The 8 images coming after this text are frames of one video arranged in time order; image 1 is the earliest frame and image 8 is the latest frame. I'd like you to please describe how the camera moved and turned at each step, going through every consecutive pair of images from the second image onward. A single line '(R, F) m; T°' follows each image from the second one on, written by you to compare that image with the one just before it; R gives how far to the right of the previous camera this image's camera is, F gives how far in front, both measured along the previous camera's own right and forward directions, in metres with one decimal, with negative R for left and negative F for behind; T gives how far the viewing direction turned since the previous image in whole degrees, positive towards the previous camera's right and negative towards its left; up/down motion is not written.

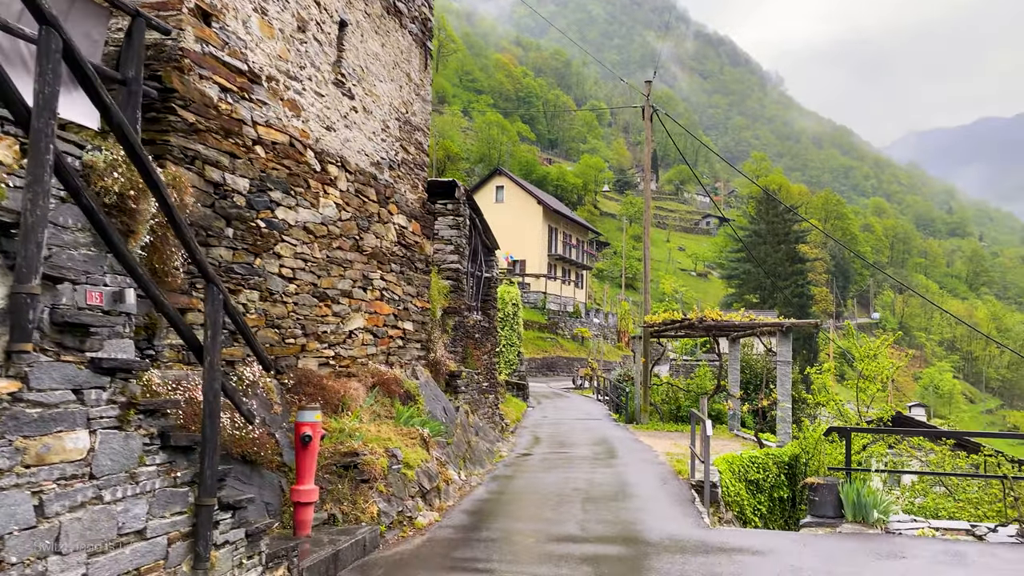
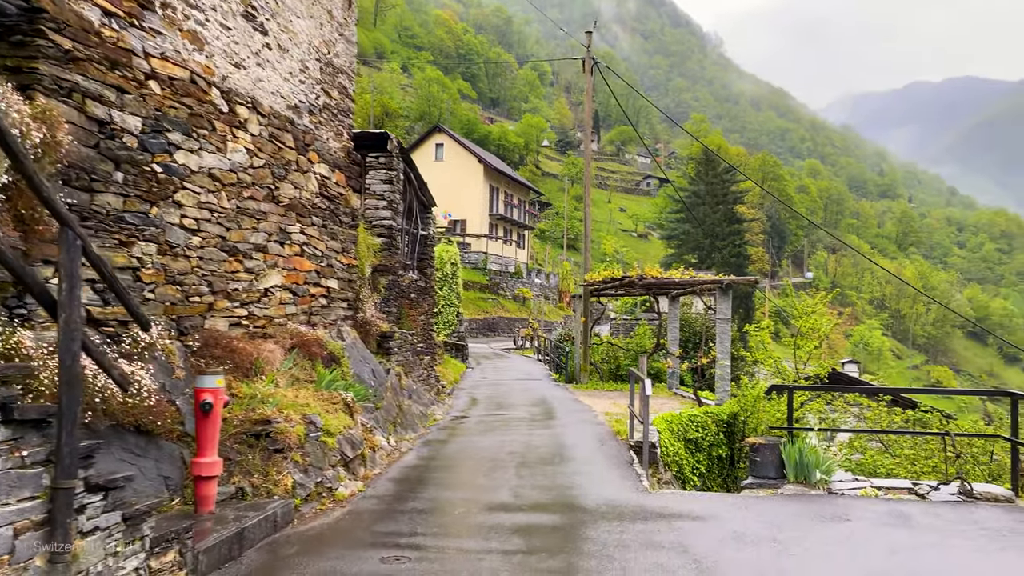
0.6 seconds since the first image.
(+0.1, +0.5) m; +4°
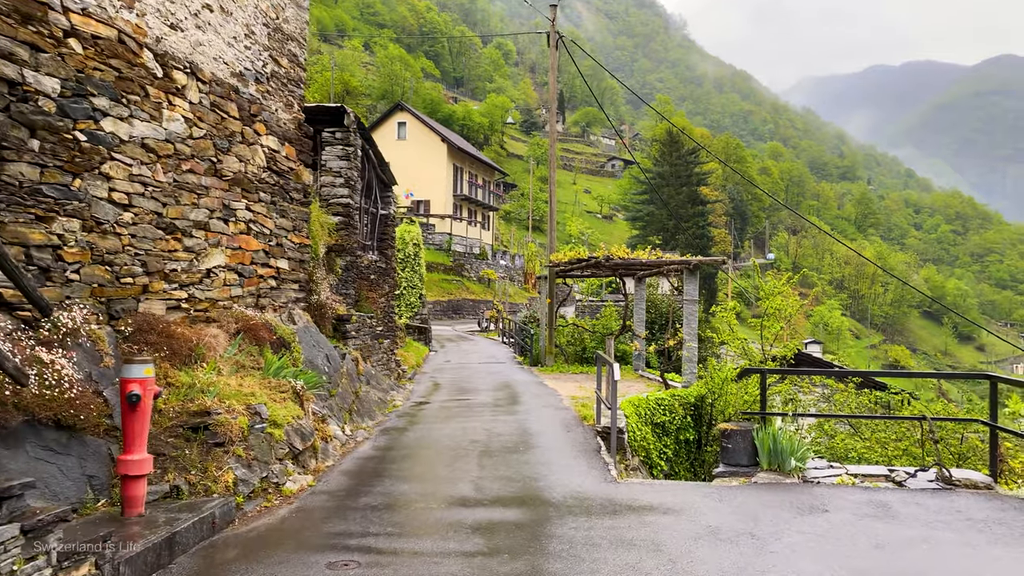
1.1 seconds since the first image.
(0.0, +0.4) m; +2°
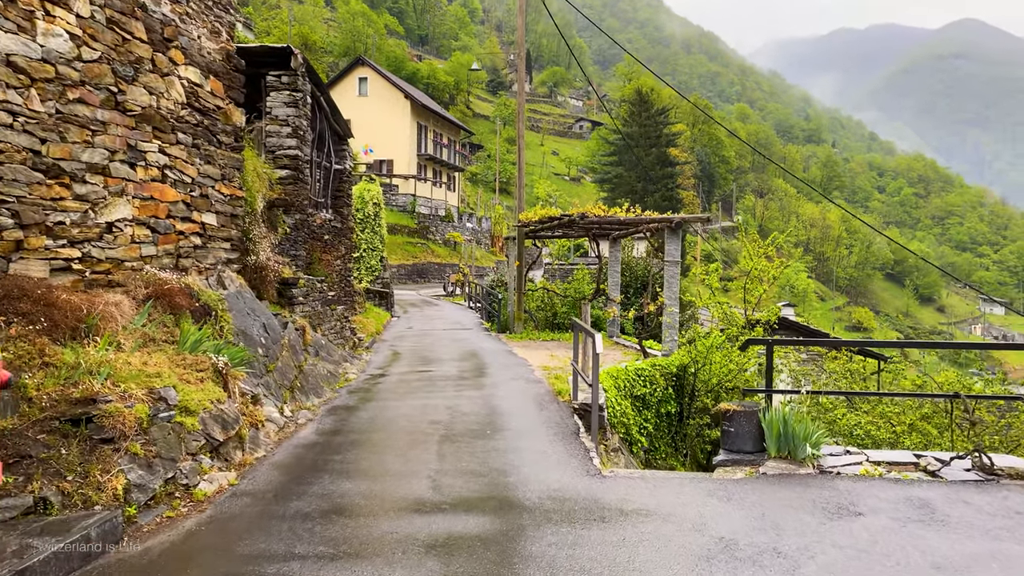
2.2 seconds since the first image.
(0.0, +1.0) m; +2°
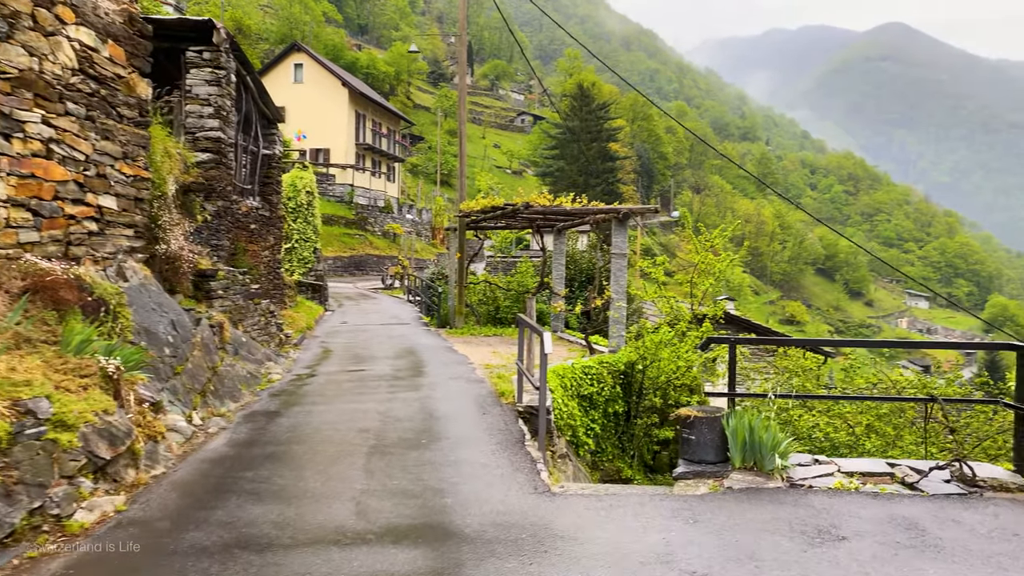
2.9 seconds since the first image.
(0.0, +0.6) m; +4°
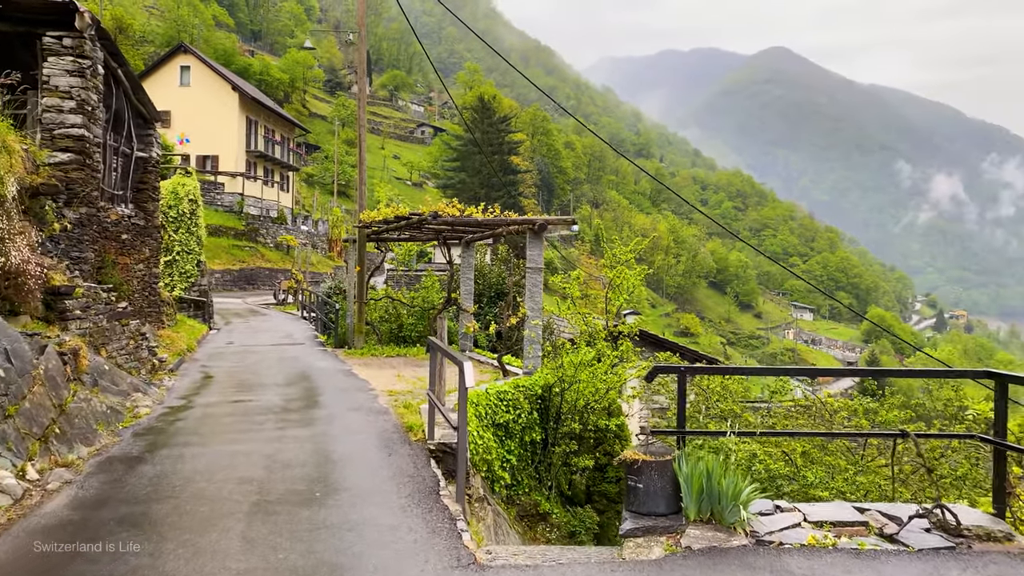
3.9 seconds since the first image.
(-0.1, +0.8) m; +7°
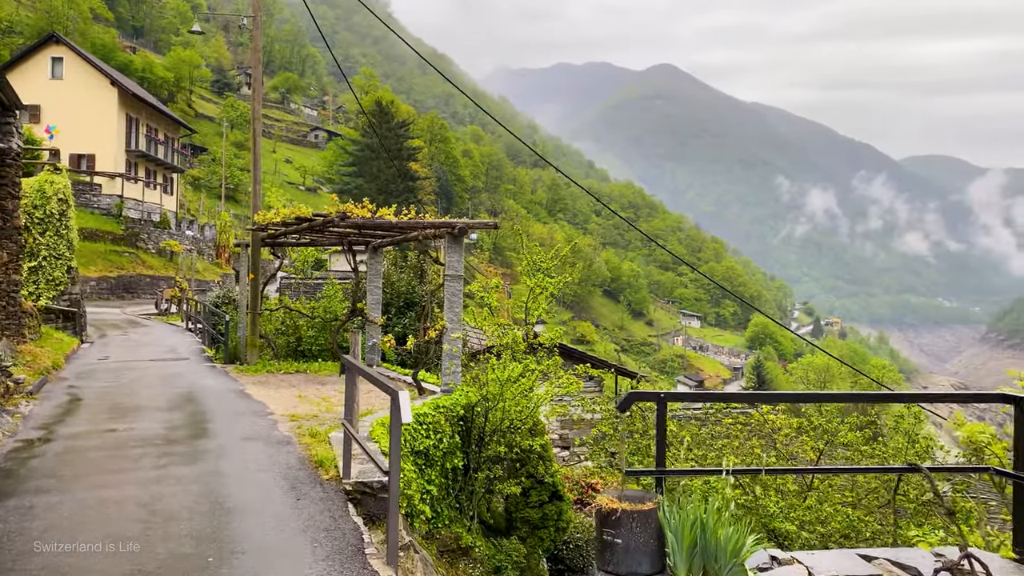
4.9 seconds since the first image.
(-0.2, +0.8) m; +7°
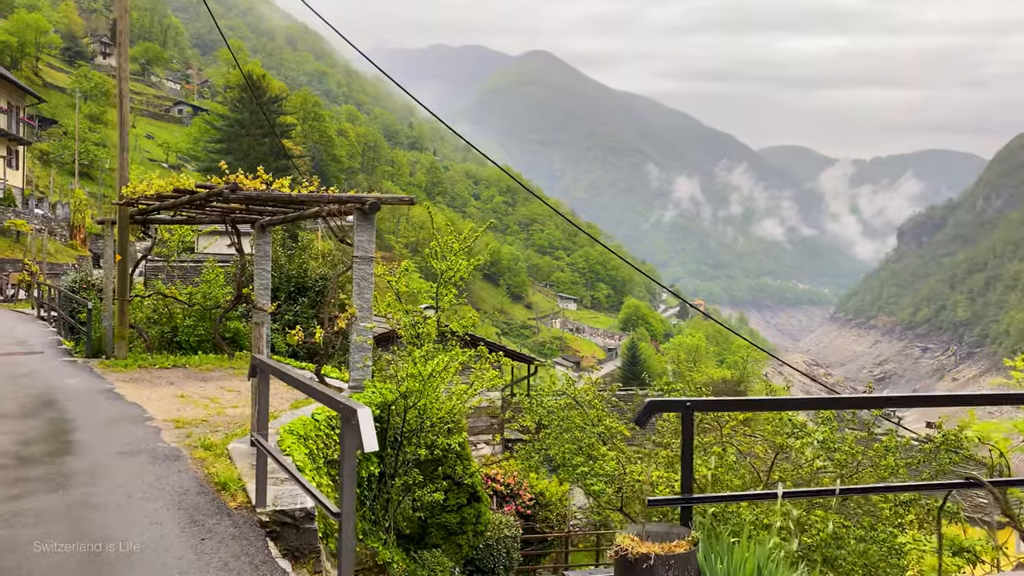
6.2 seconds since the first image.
(-0.4, +0.9) m; +8°
